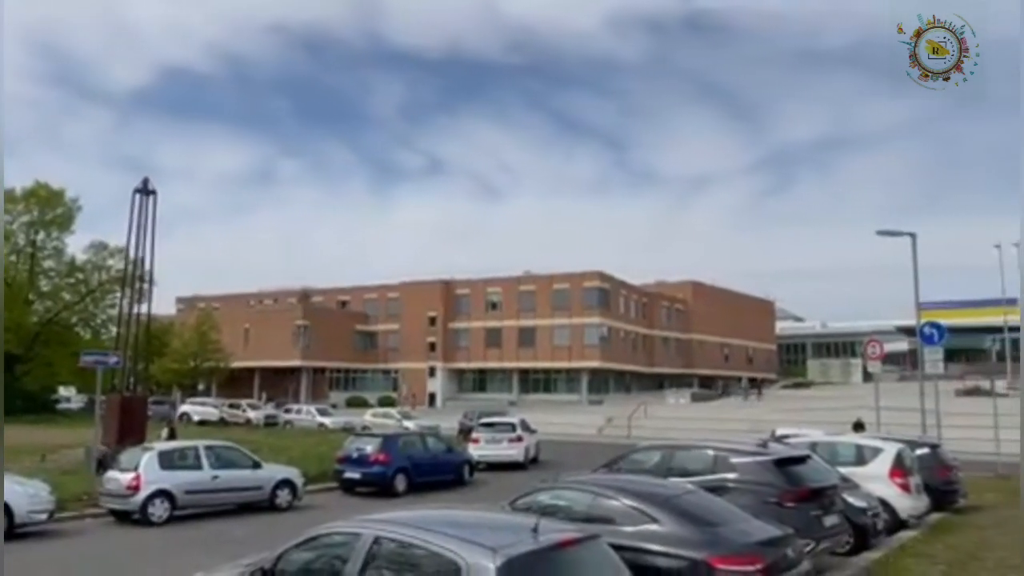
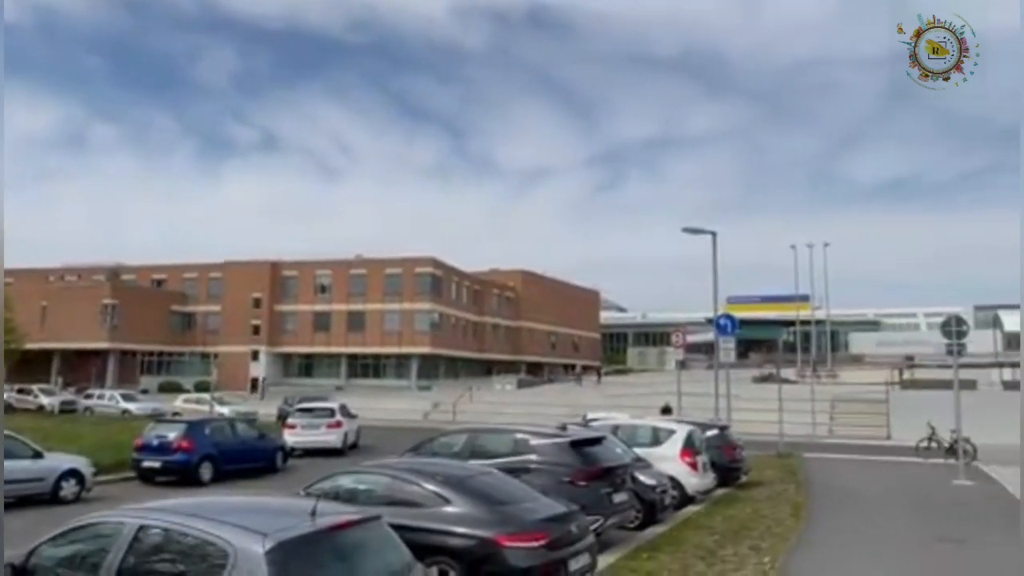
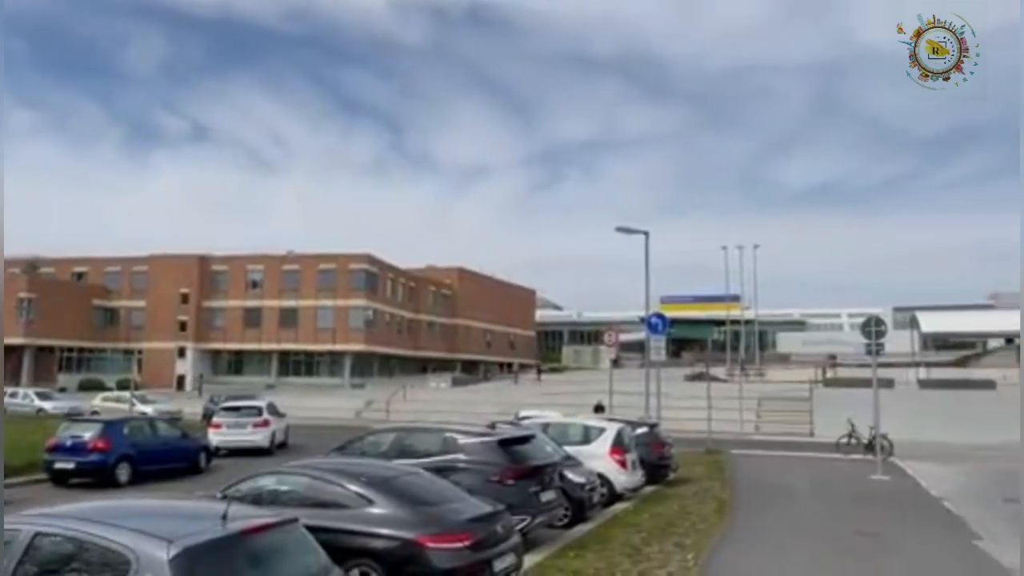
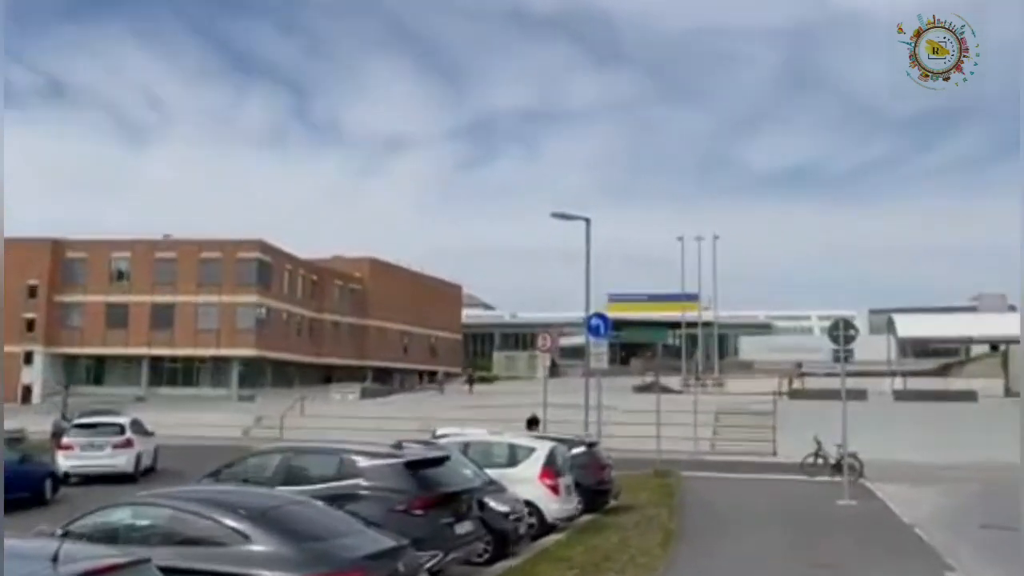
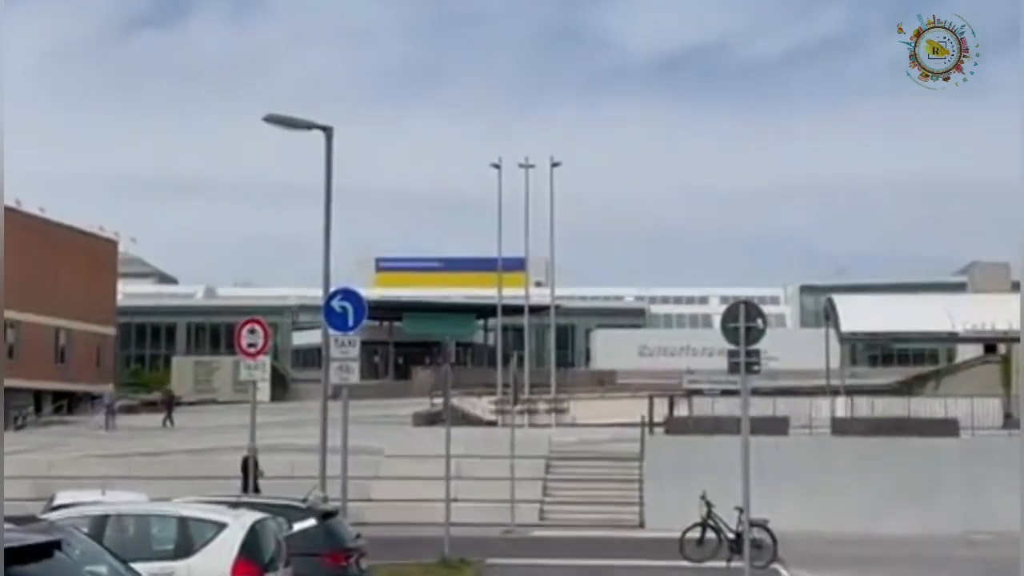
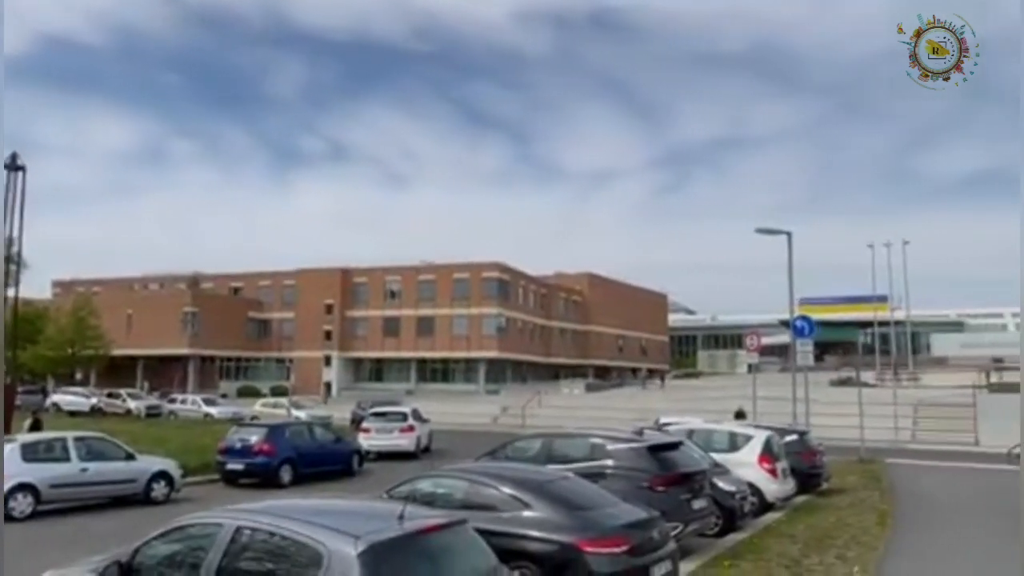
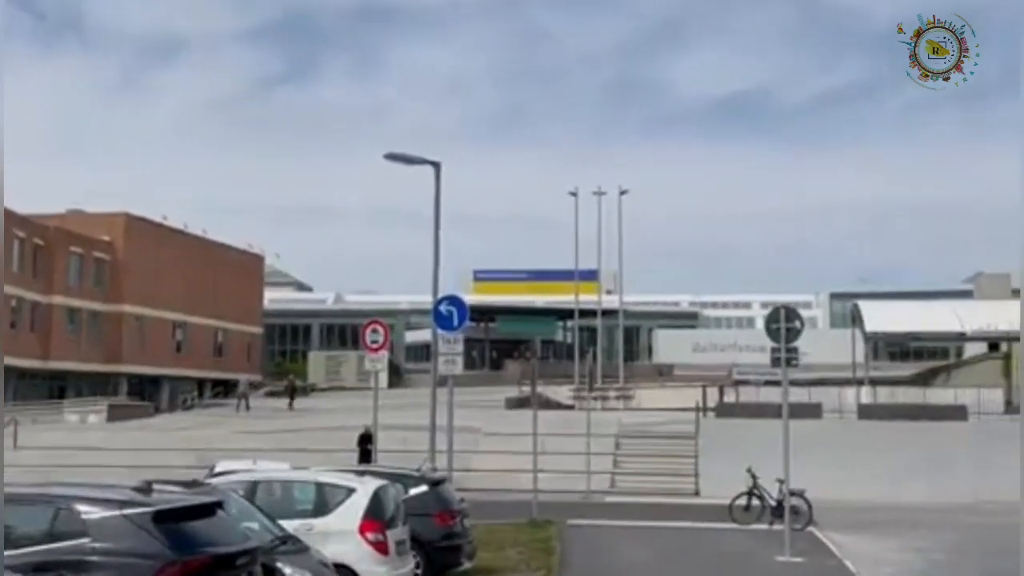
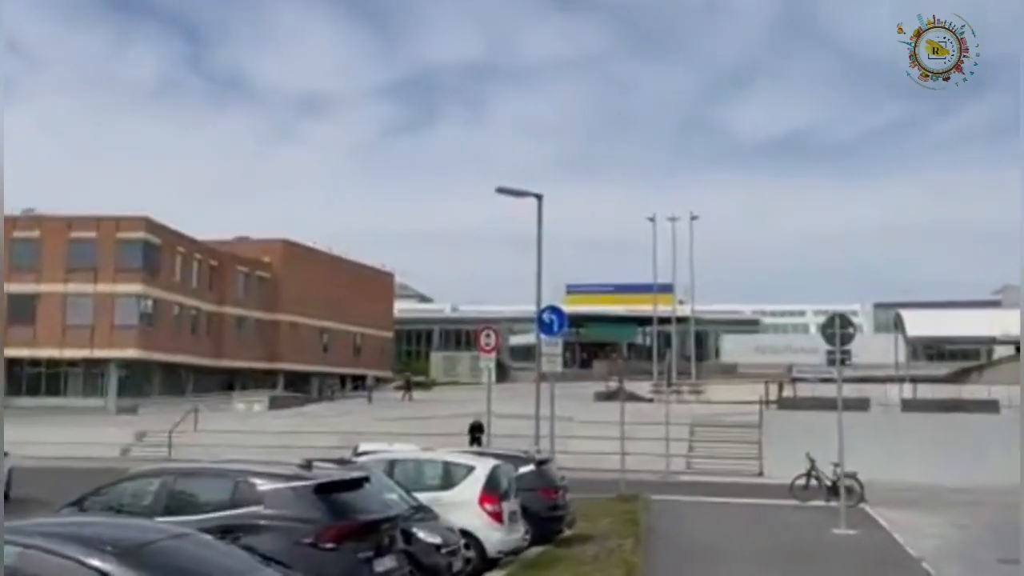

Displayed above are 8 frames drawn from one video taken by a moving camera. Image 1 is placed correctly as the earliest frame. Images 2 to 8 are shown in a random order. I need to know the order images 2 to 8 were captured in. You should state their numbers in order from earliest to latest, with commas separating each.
6, 2, 3, 4, 8, 7, 5
